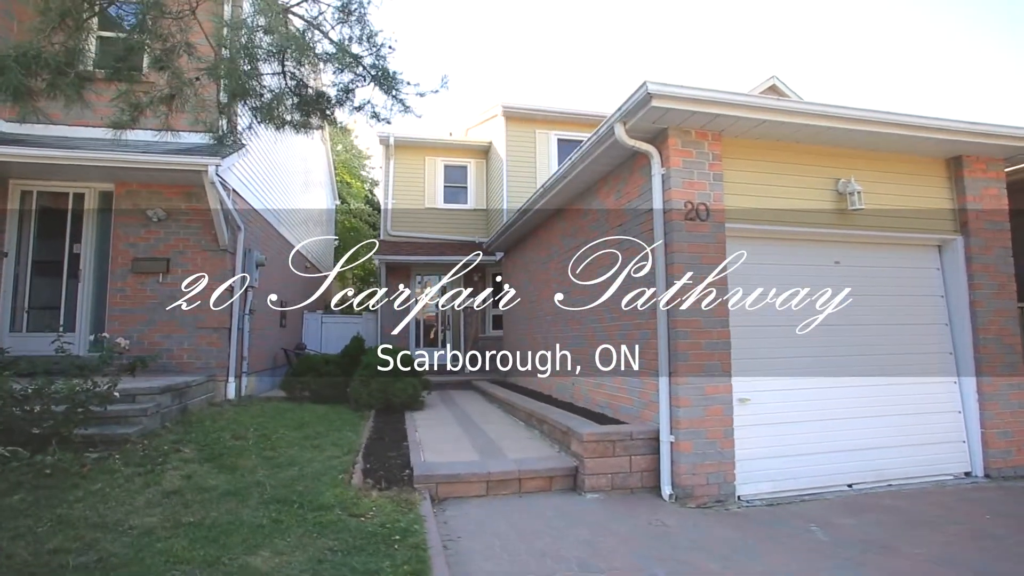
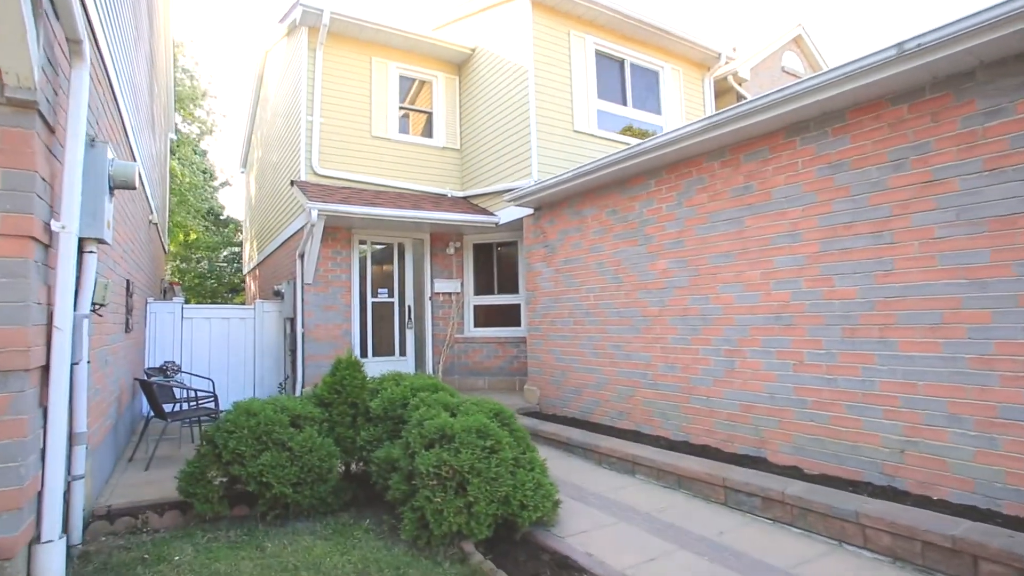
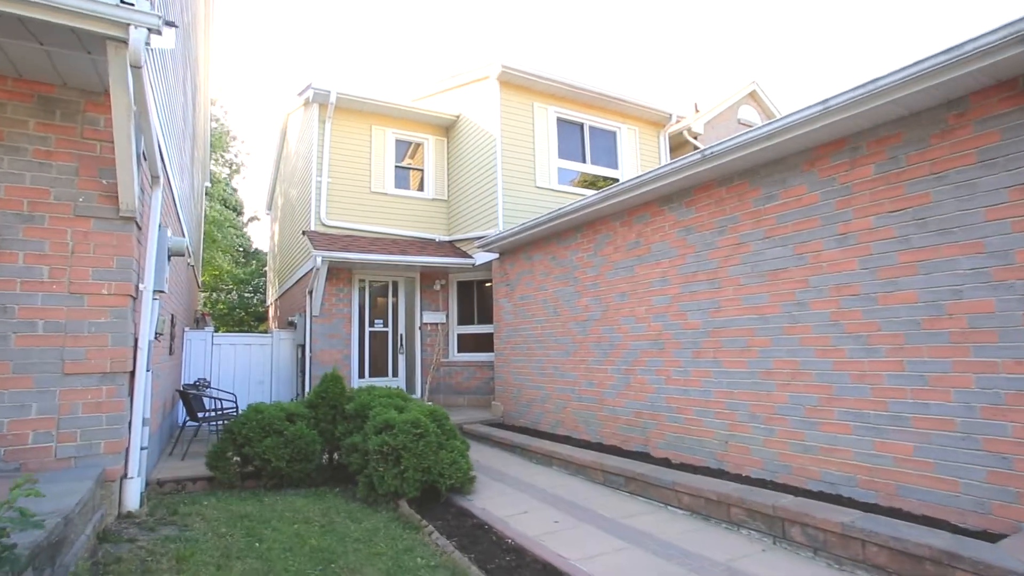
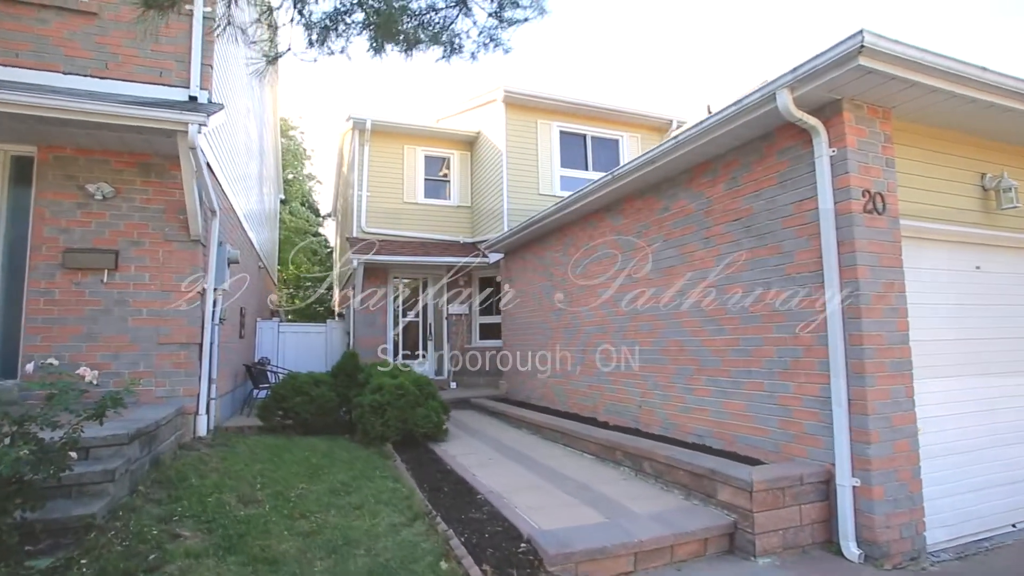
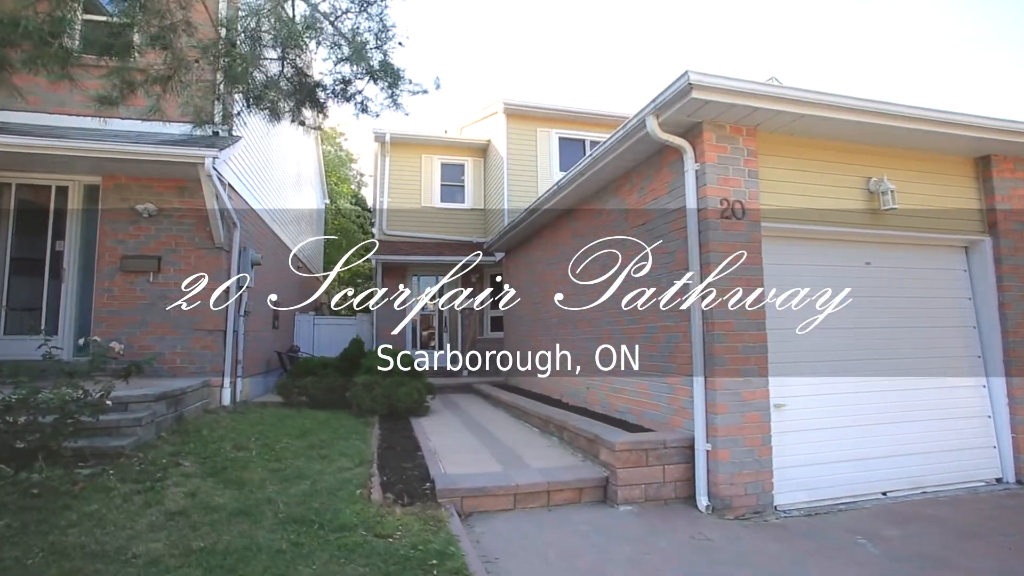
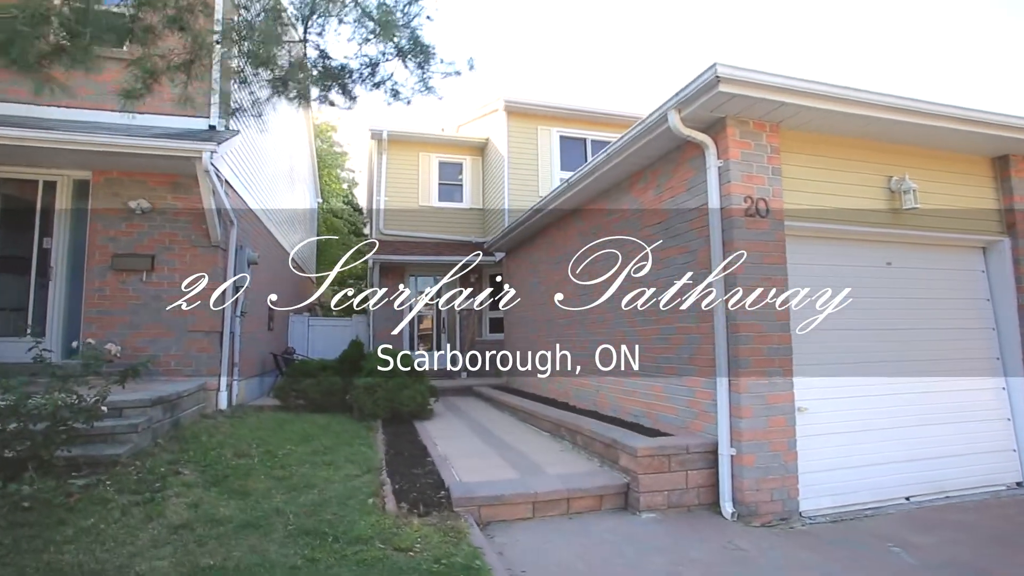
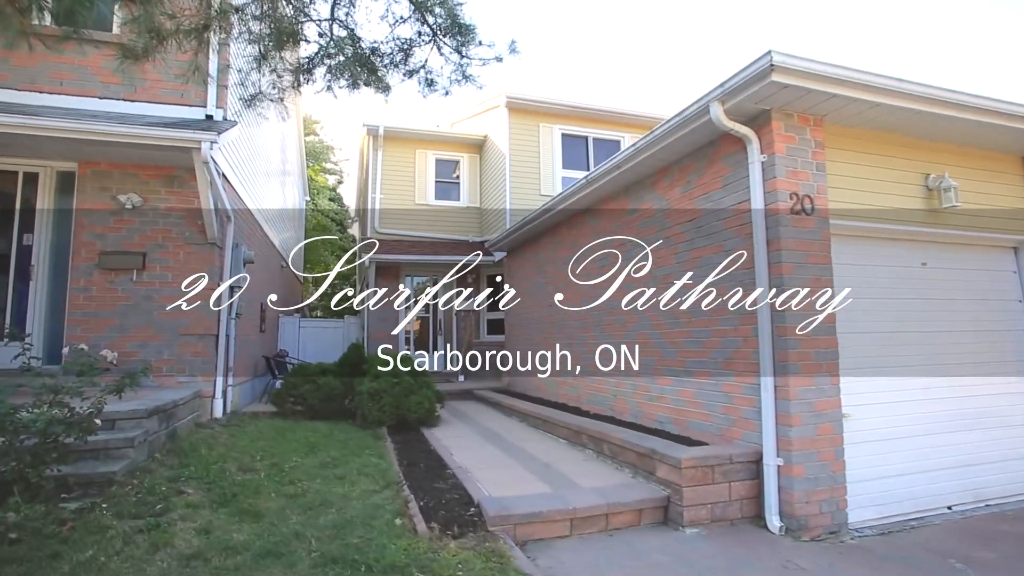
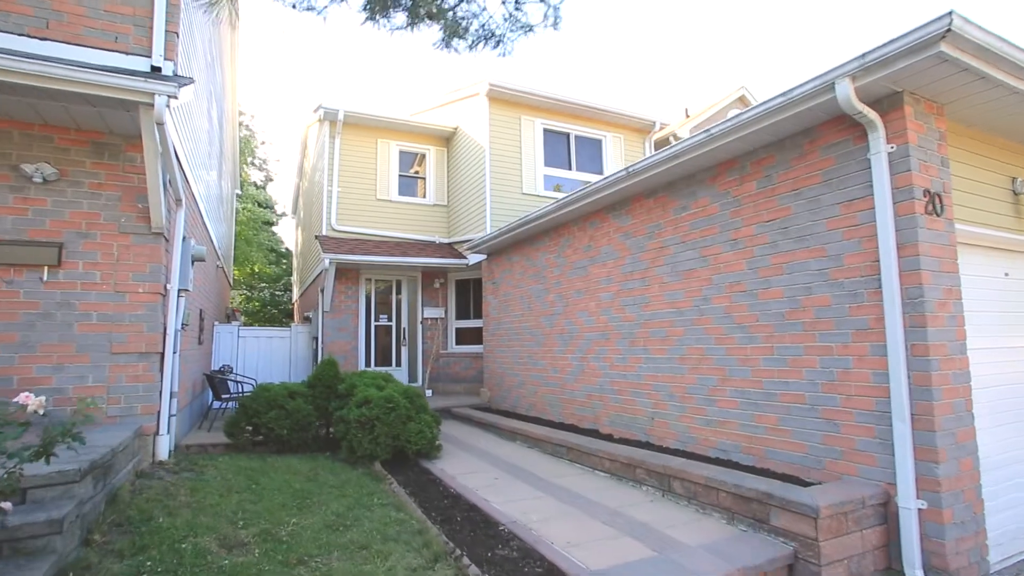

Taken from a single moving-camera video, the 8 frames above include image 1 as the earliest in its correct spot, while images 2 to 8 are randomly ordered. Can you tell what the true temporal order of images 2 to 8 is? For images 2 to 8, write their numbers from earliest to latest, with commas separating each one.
5, 6, 7, 4, 8, 3, 2
